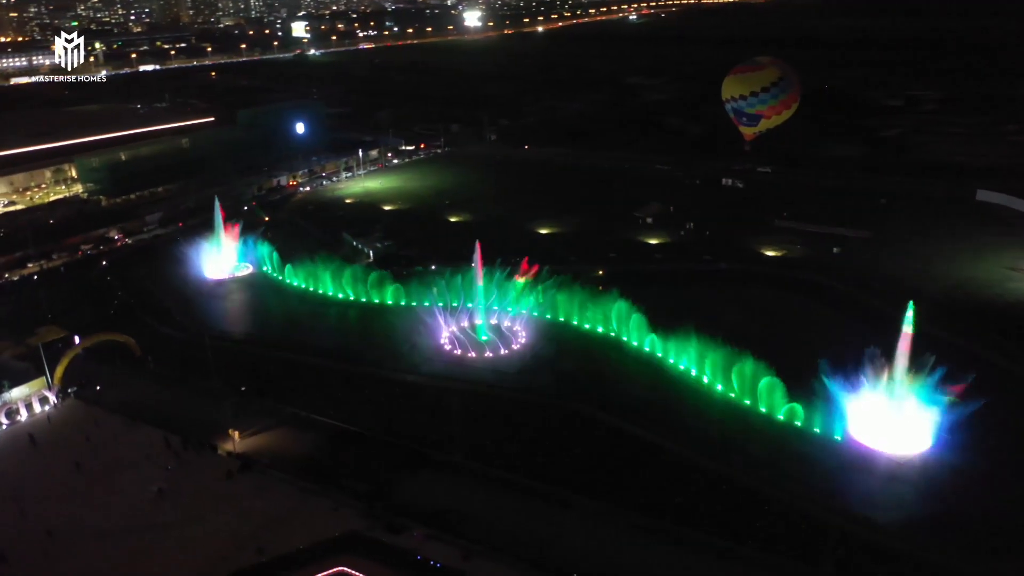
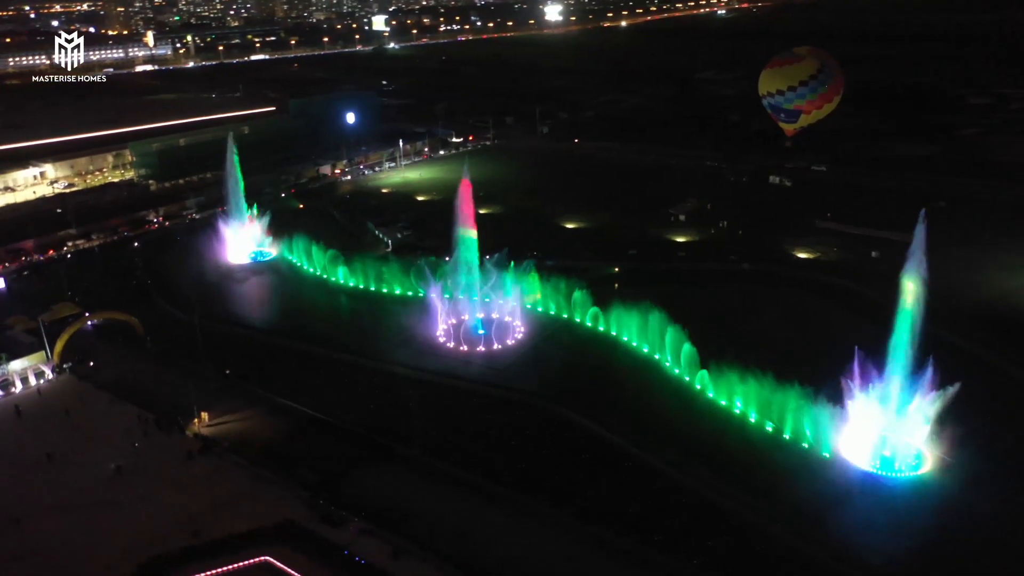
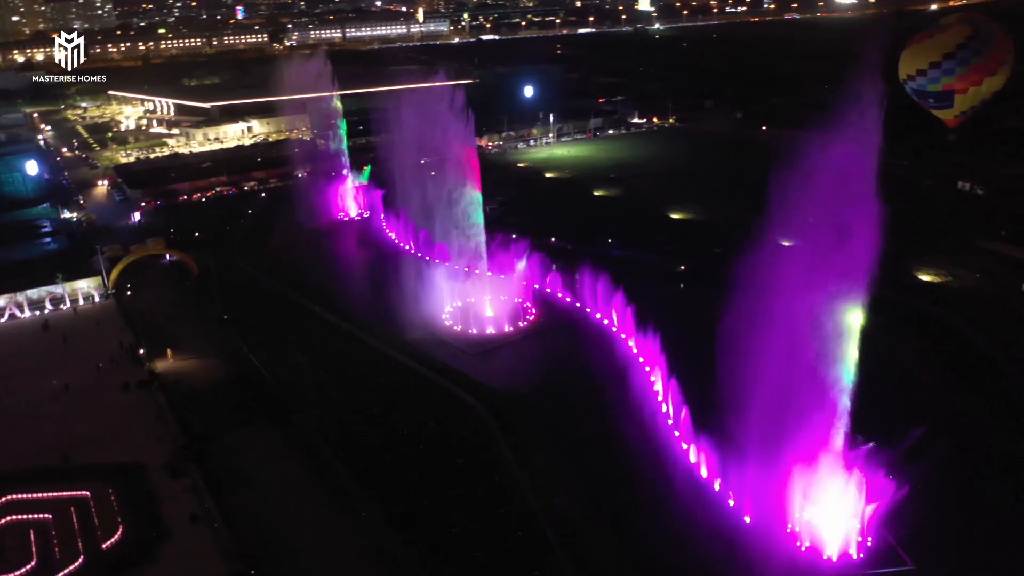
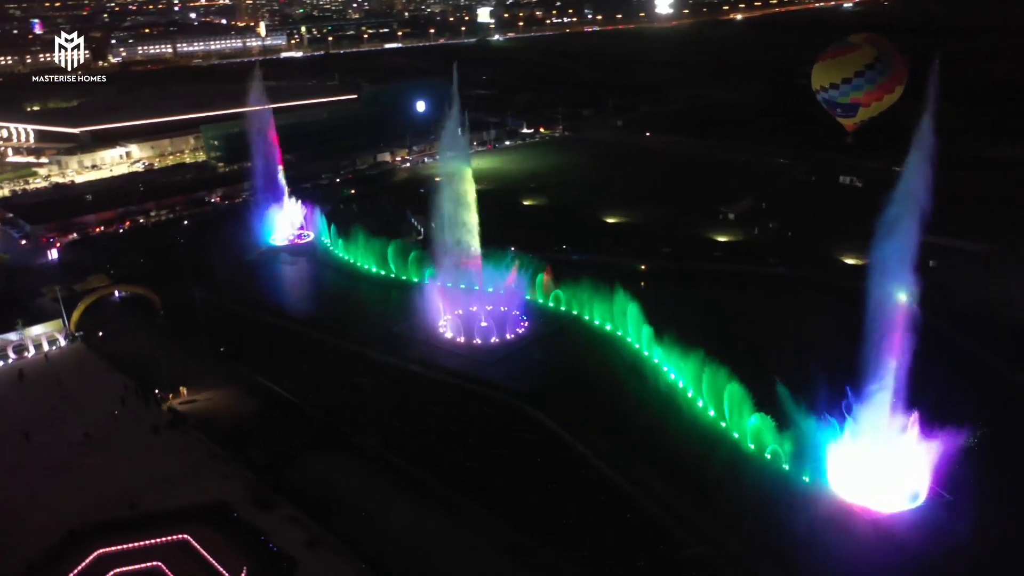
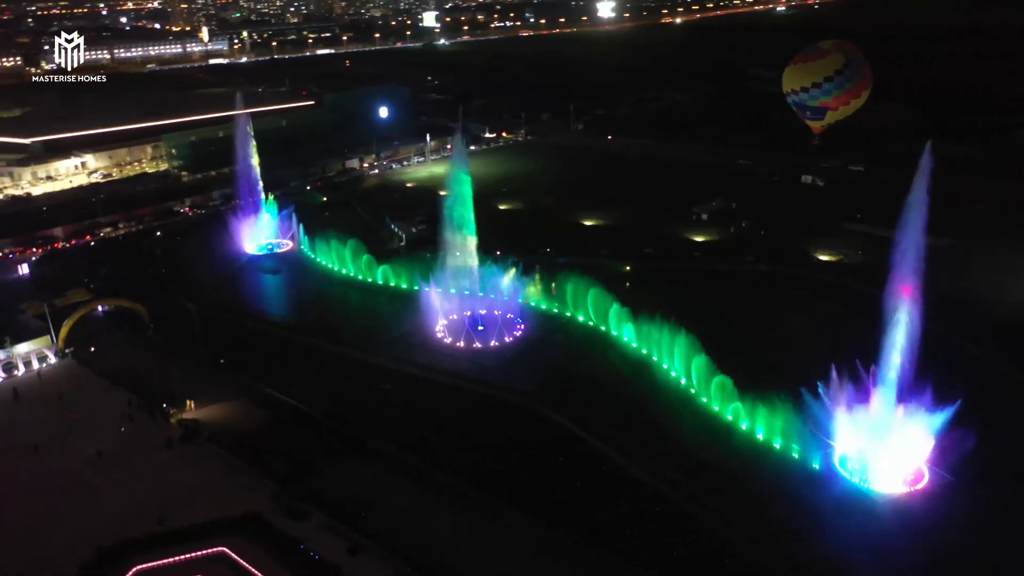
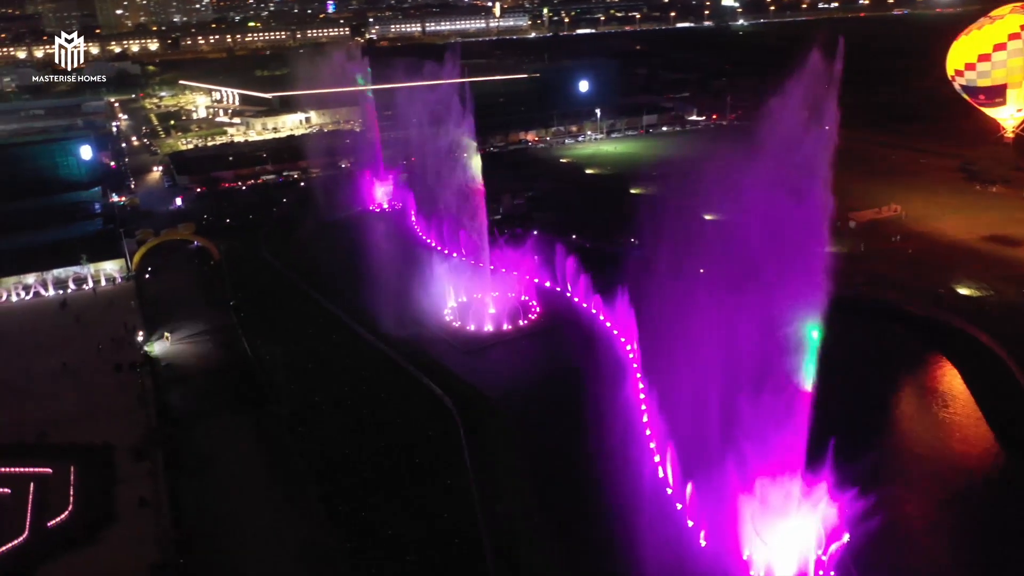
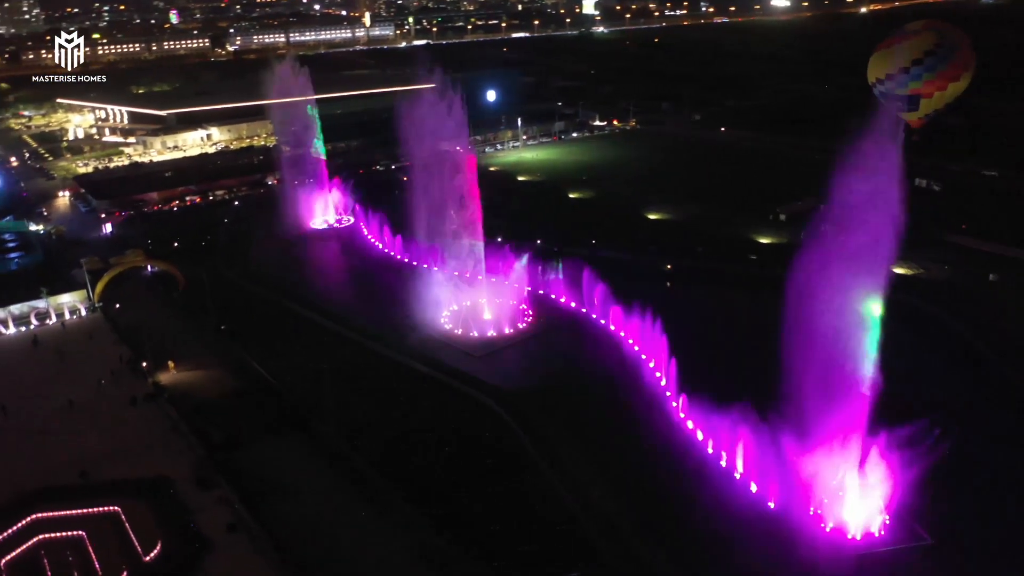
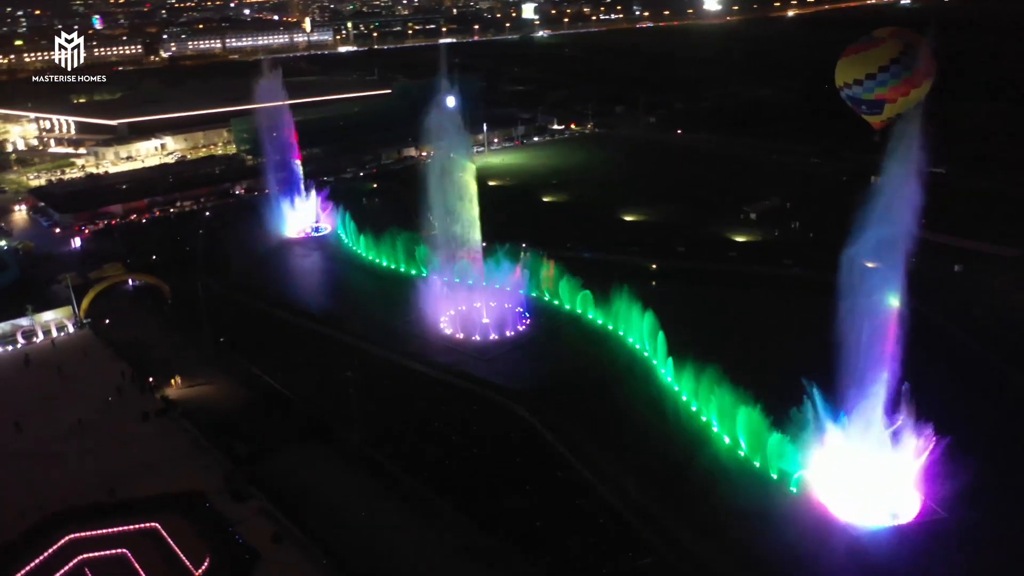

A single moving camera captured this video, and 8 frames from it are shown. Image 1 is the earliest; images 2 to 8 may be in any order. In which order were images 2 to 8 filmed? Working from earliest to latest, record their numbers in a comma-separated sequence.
2, 5, 4, 8, 7, 3, 6
